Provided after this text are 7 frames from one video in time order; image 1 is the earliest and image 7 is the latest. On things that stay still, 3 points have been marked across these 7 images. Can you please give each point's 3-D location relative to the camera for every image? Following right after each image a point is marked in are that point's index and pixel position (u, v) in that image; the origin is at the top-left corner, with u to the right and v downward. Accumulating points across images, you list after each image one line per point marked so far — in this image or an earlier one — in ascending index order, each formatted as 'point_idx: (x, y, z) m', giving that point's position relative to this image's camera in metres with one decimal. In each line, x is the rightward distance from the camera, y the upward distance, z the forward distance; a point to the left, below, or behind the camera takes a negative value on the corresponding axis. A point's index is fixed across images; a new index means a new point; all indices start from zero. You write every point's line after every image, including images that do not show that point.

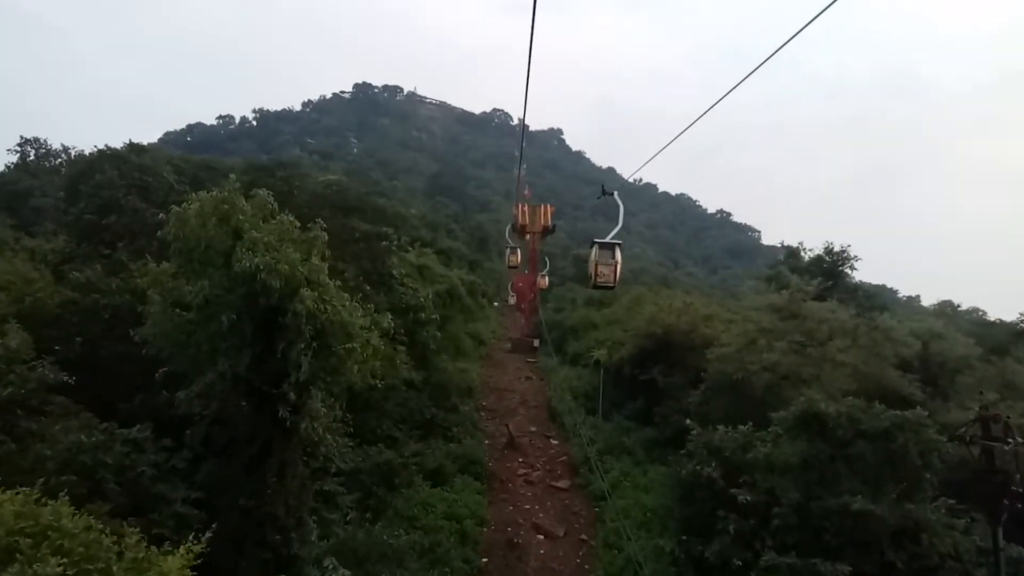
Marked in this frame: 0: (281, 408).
0: (-1.9, -1.0, +6.2) m
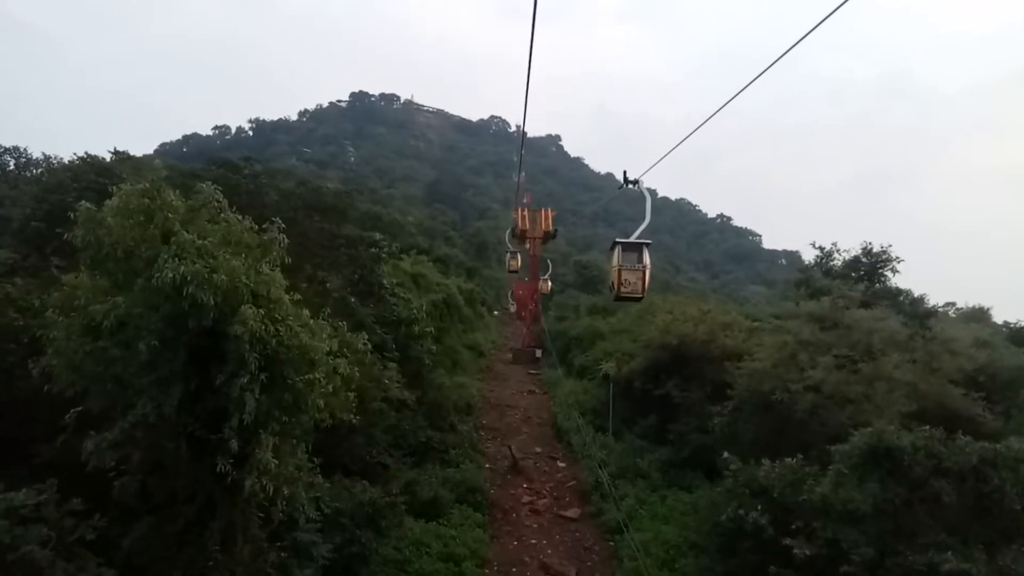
0: (-1.8, -1.1, +4.8) m
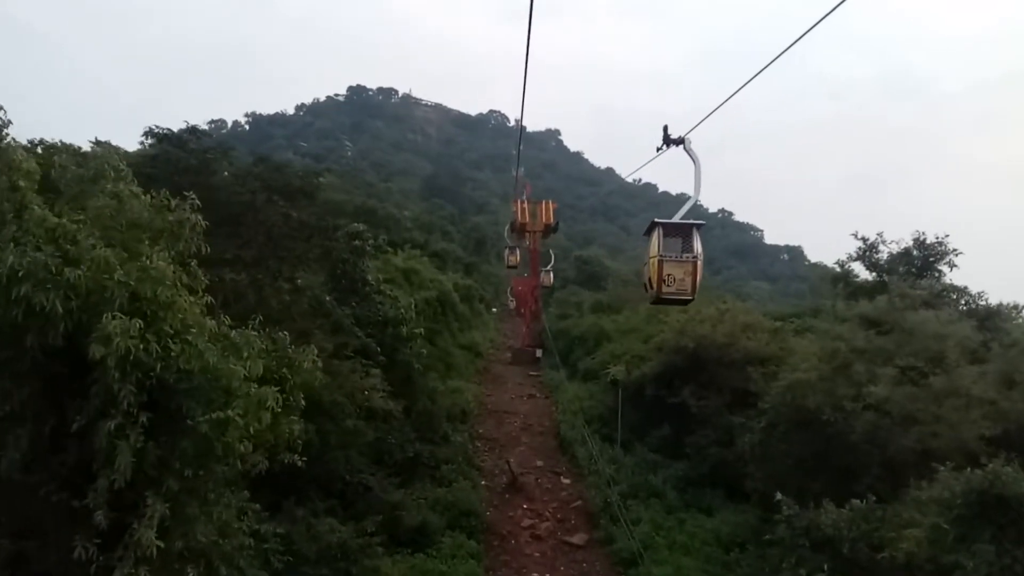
0: (-1.8, -1.1, +3.3) m
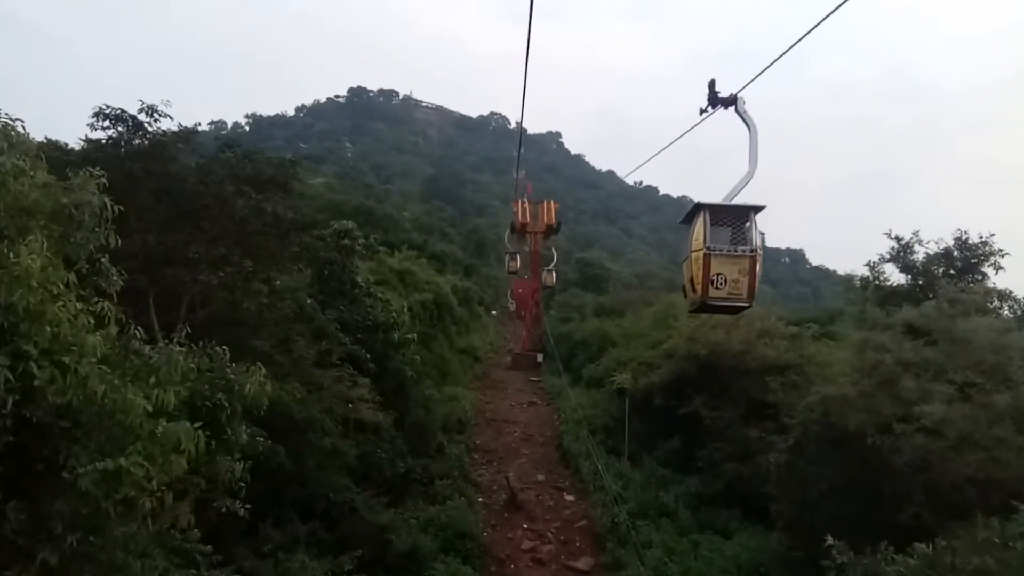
0: (-1.8, -1.1, +2.3) m
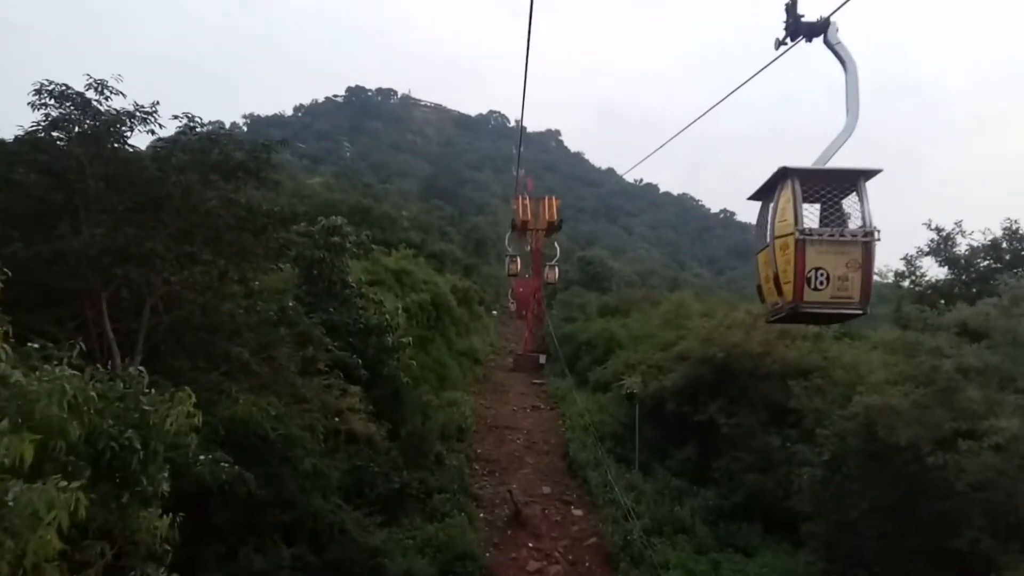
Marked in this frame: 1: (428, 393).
0: (-1.8, -1.1, +1.4) m
1: (-1.5, -1.9, +13.6) m
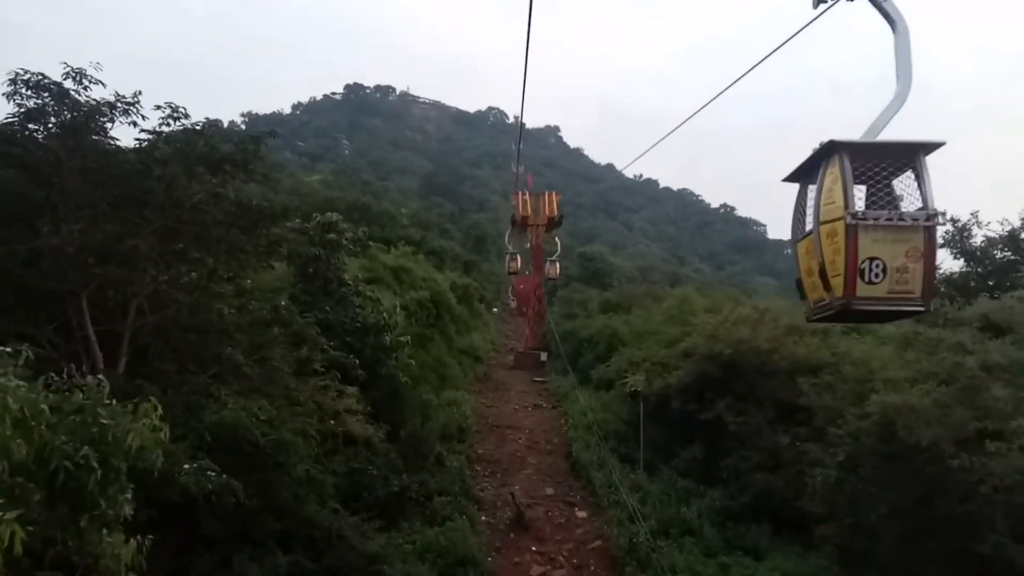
0: (-1.8, -1.1, +1.1) m
1: (-1.5, -1.8, +13.3) m
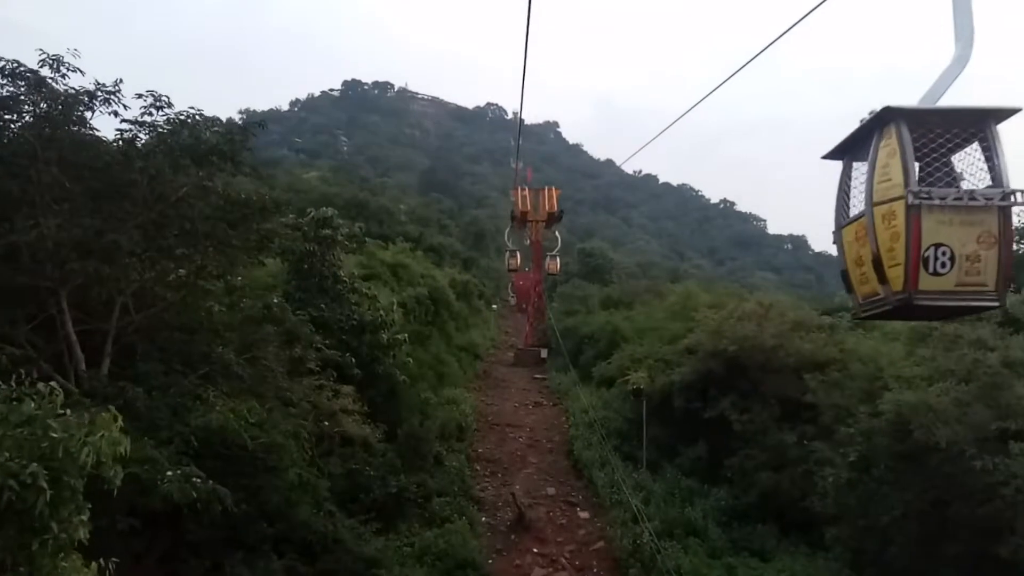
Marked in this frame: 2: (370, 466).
0: (-1.8, -1.1, +0.9) m
1: (-1.5, -1.8, +13.0) m
2: (-1.8, -2.3, +9.7) m
